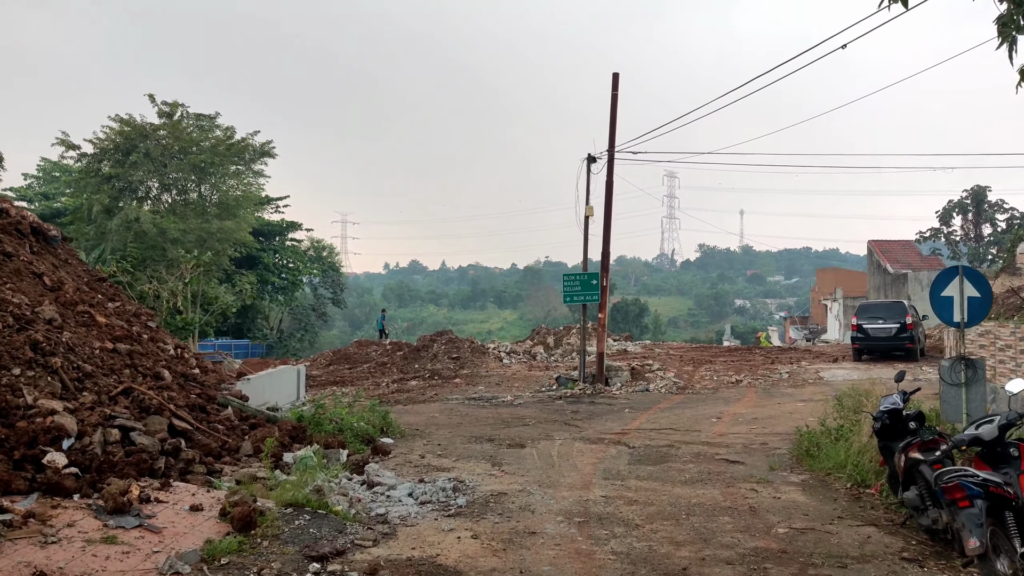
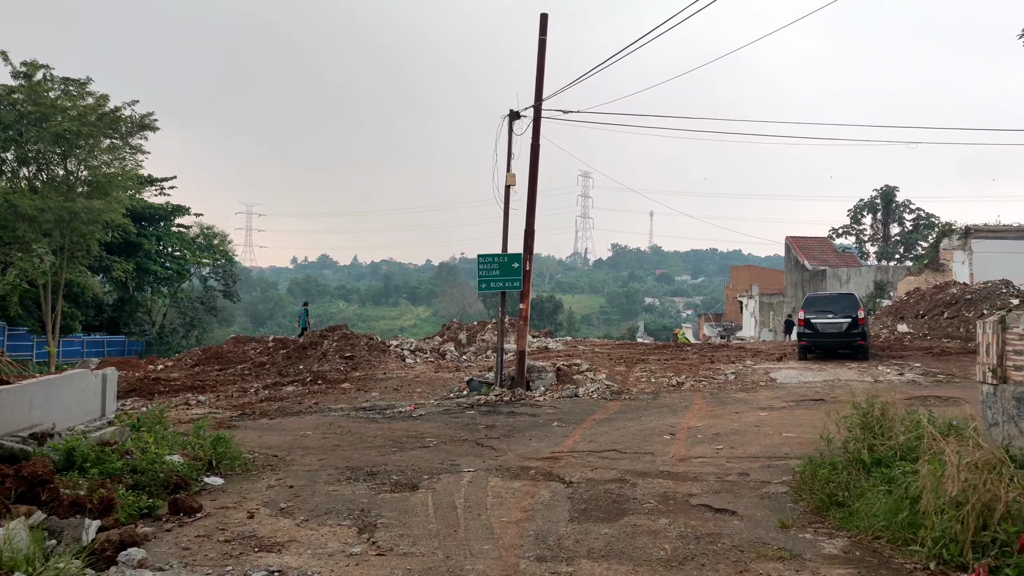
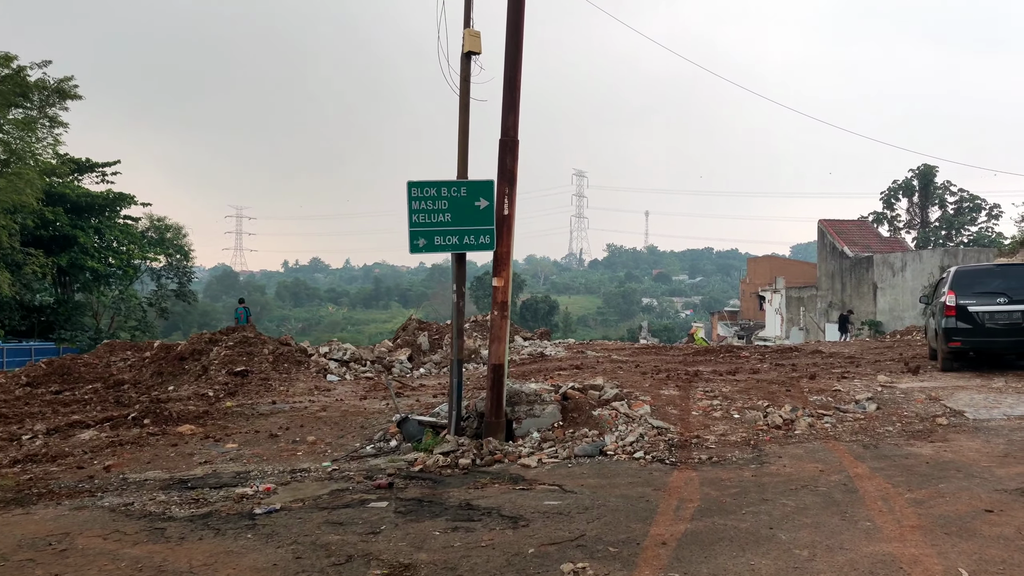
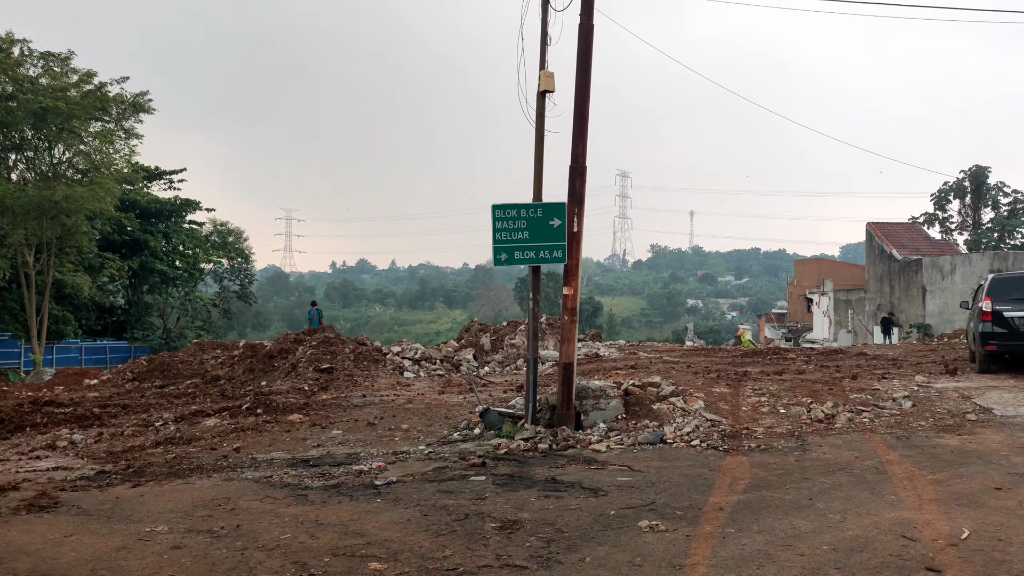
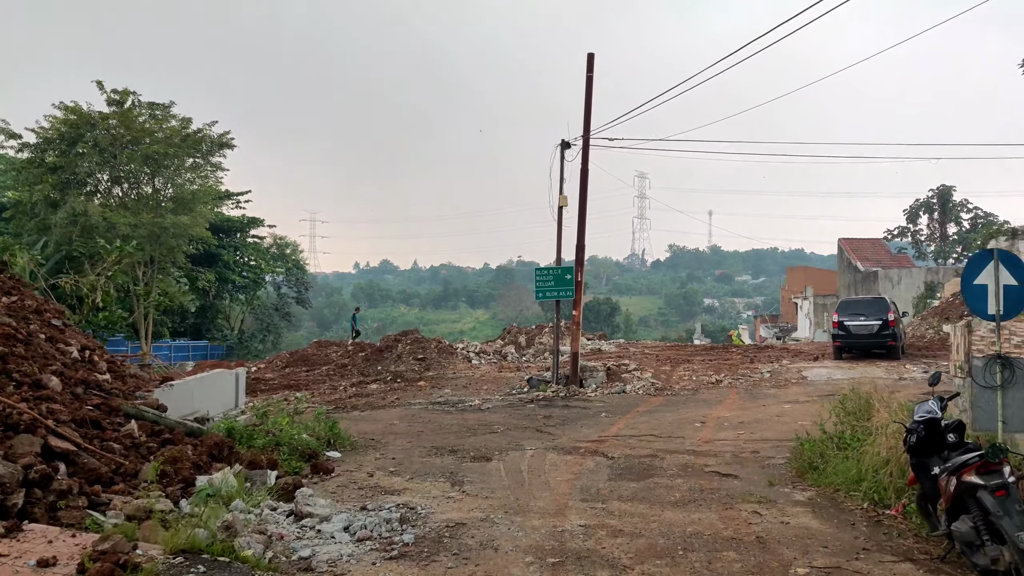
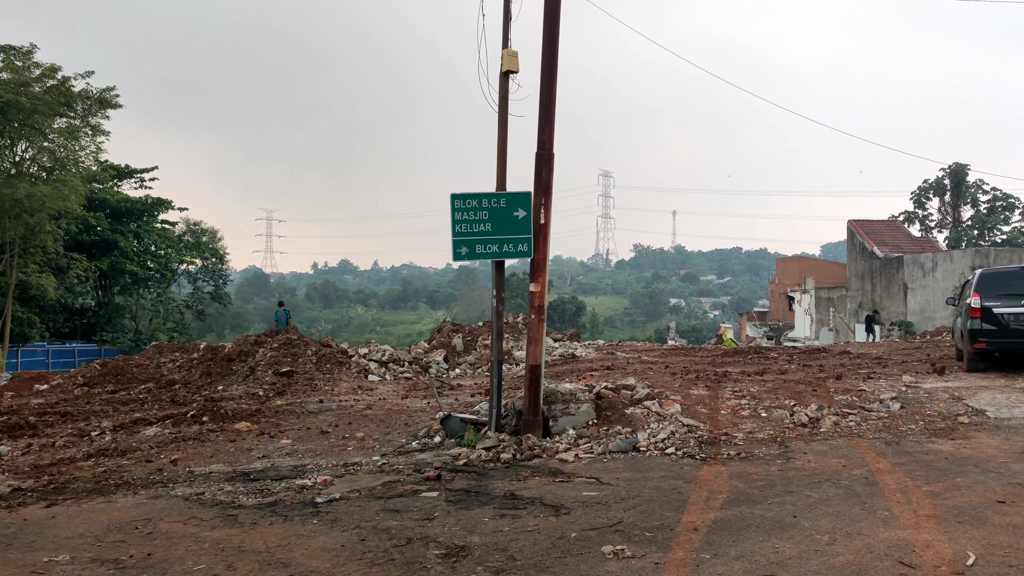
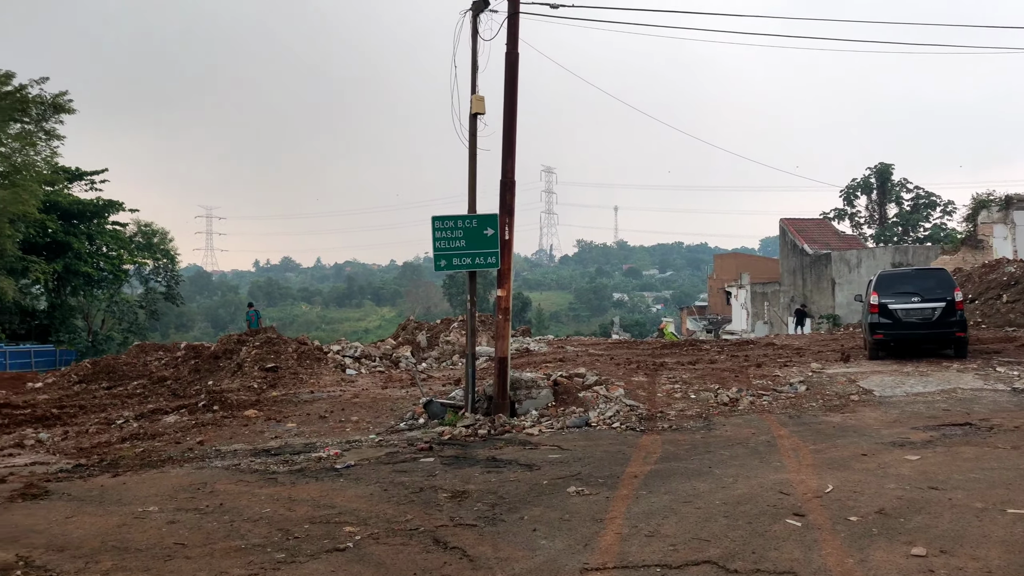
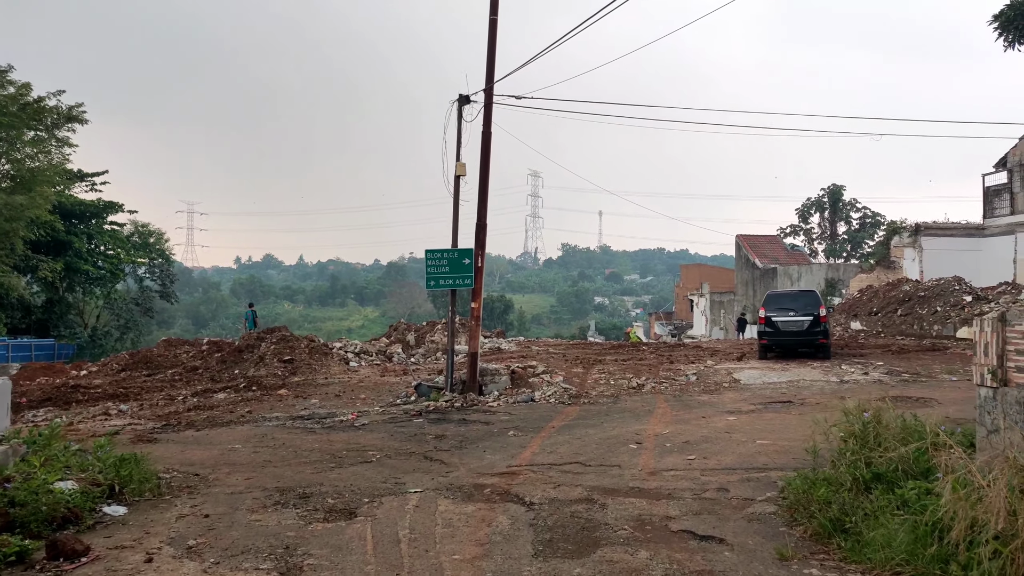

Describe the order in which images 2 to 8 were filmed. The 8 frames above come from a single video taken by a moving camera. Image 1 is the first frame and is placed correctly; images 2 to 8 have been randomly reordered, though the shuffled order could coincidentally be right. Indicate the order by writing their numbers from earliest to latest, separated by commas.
5, 2, 8, 7, 4, 6, 3
